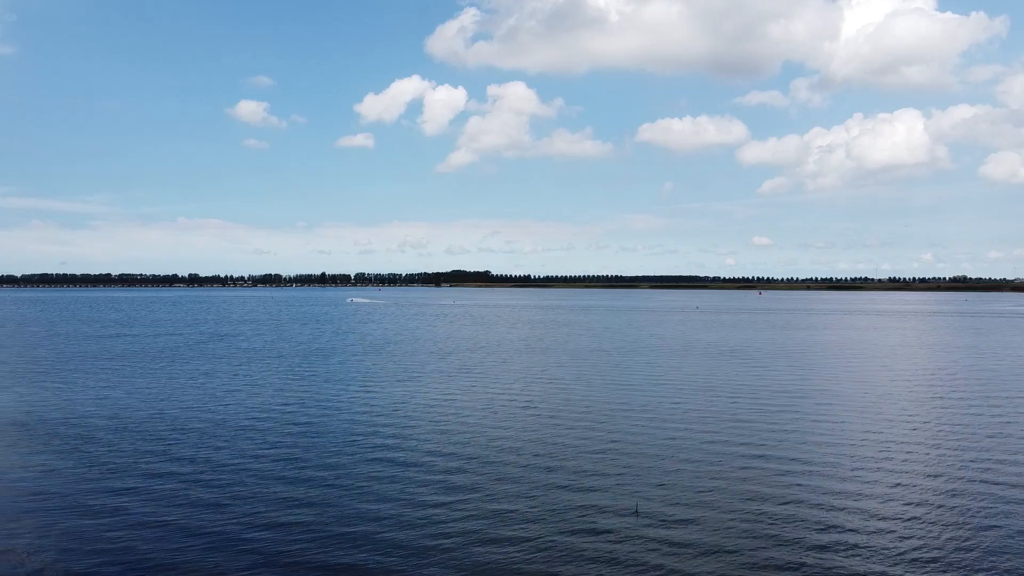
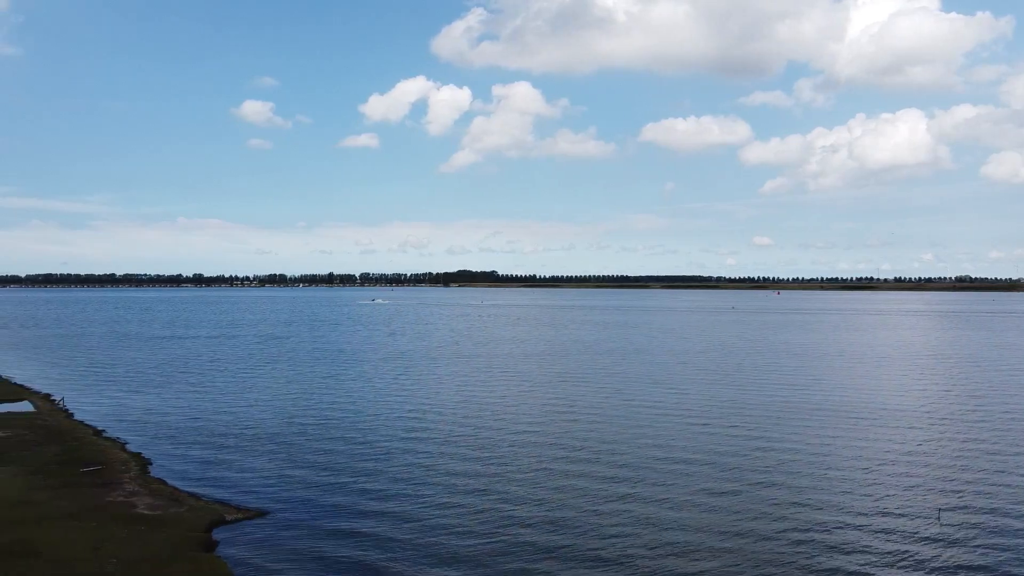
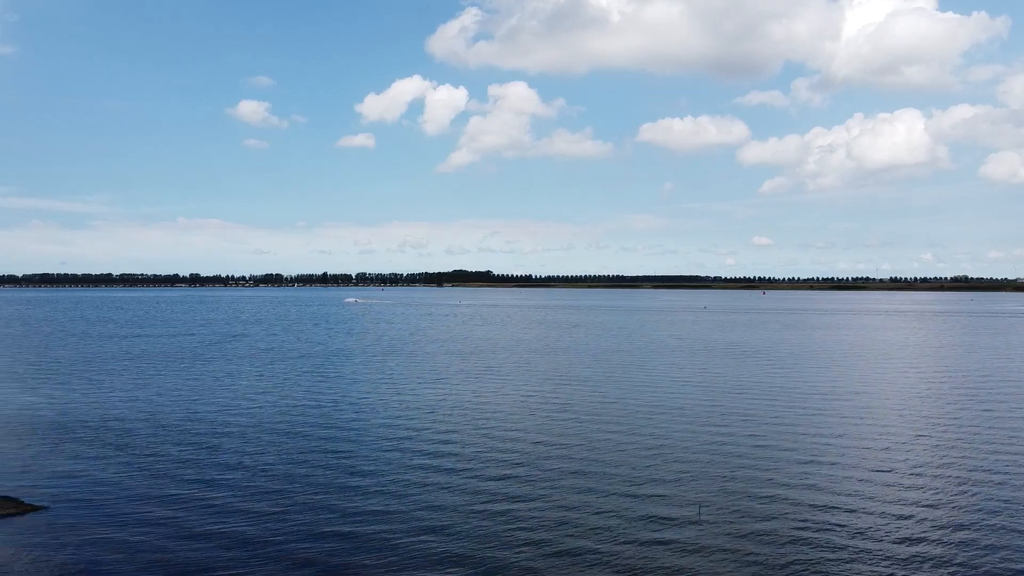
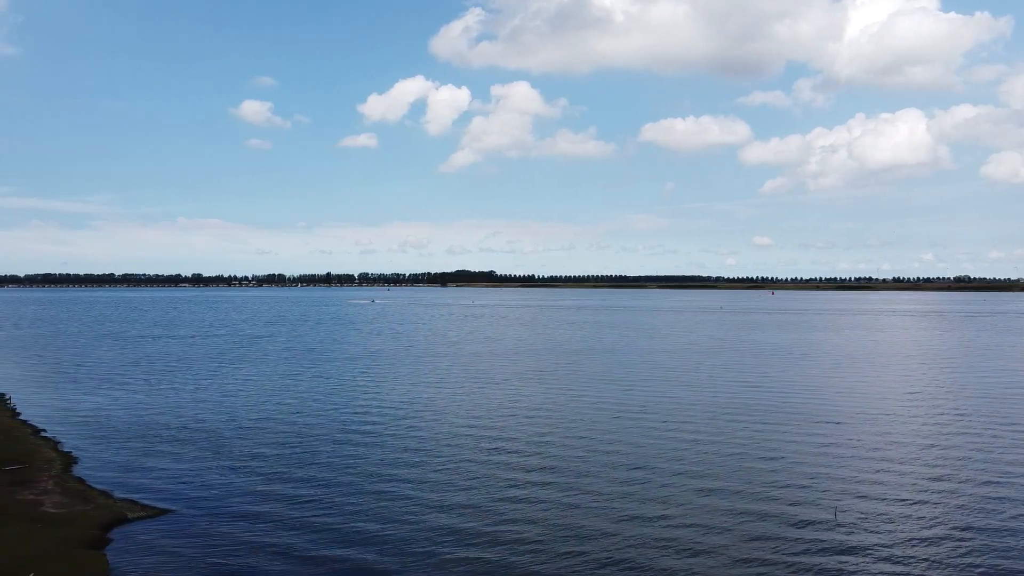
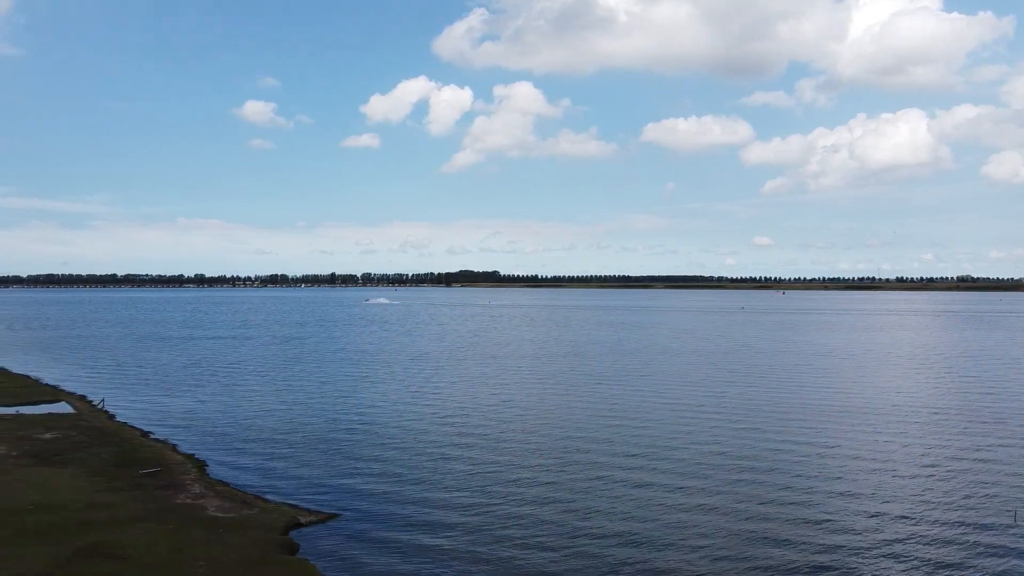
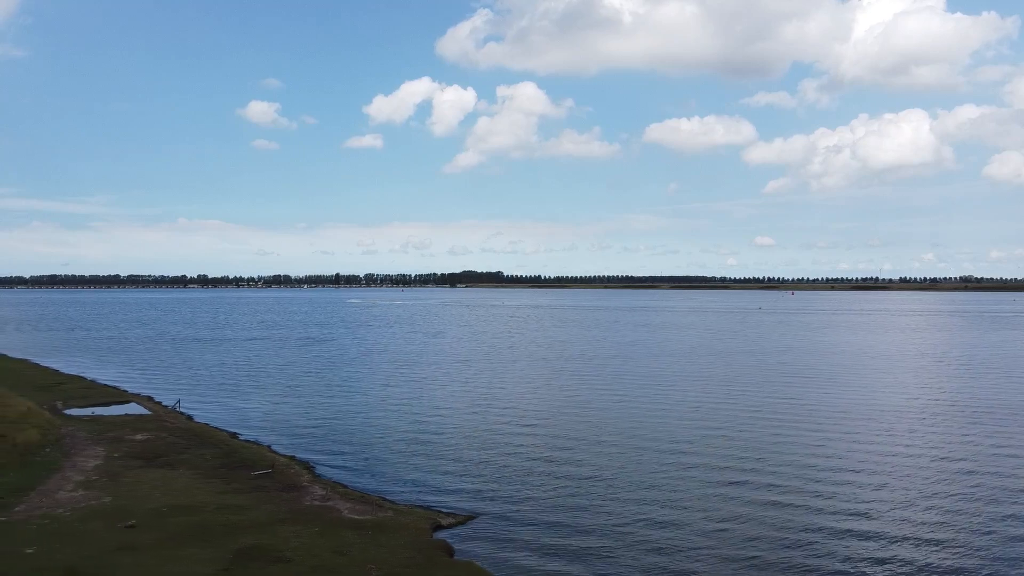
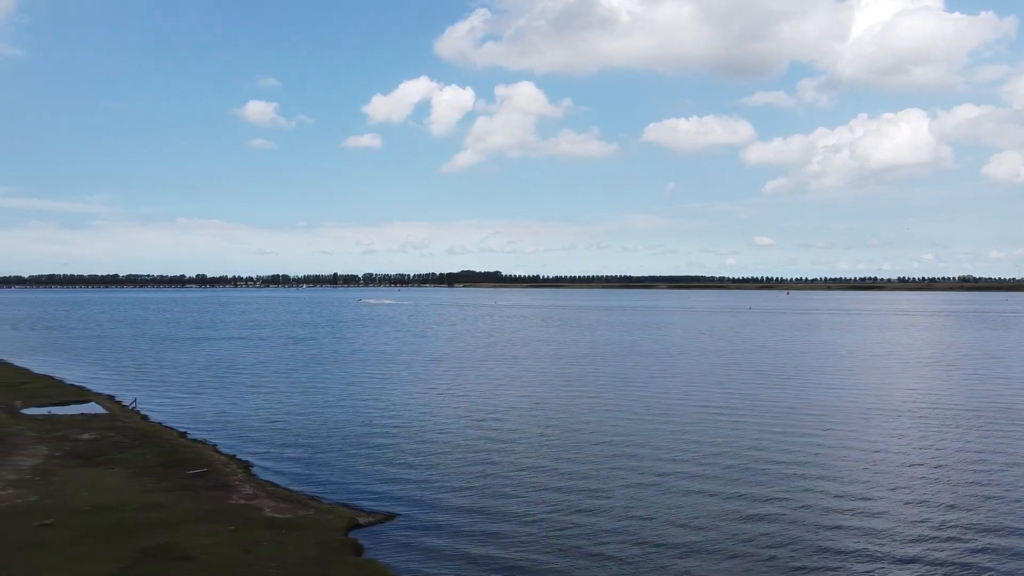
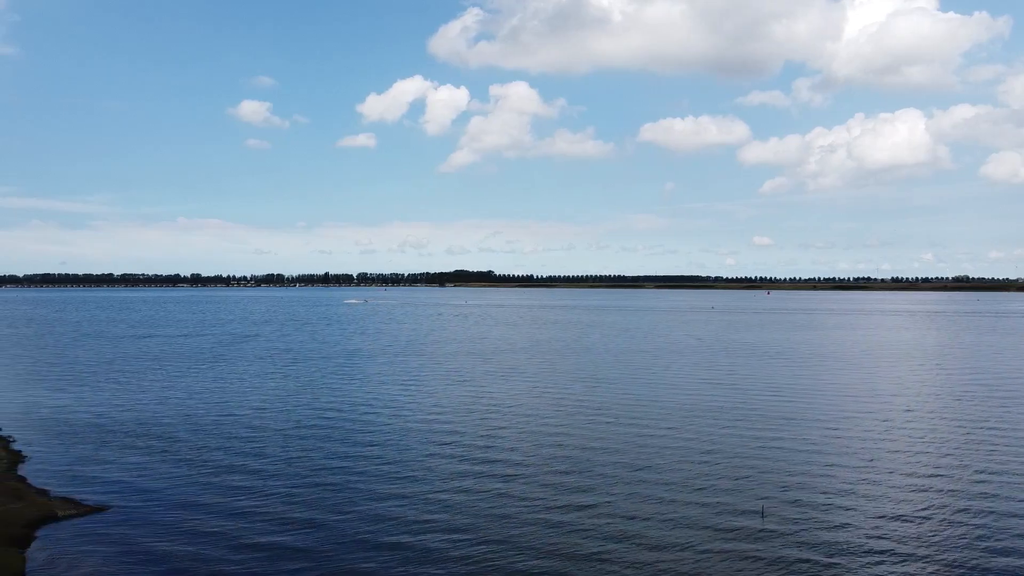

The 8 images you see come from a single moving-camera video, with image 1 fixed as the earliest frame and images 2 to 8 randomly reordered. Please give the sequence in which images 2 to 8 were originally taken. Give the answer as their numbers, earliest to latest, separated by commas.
3, 8, 4, 2, 5, 7, 6
